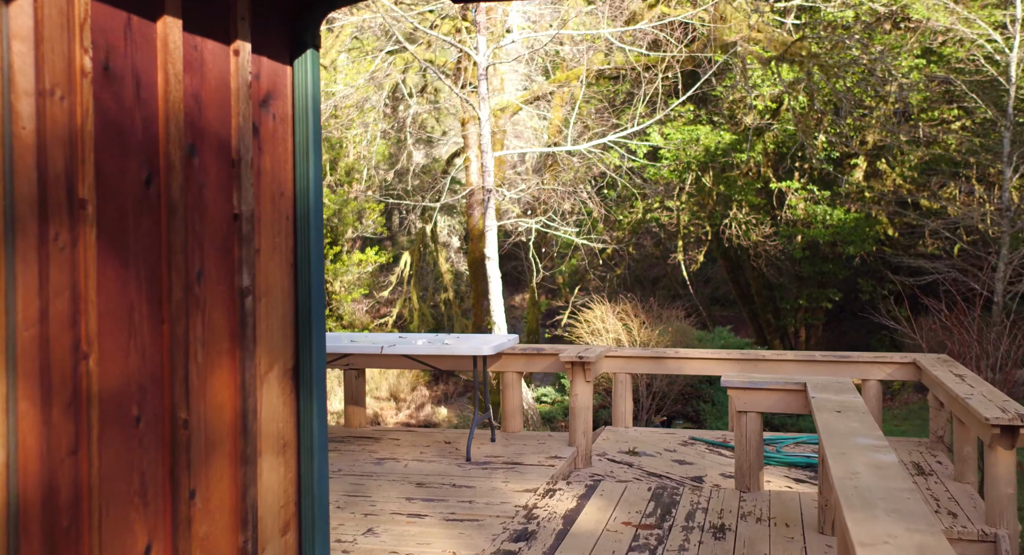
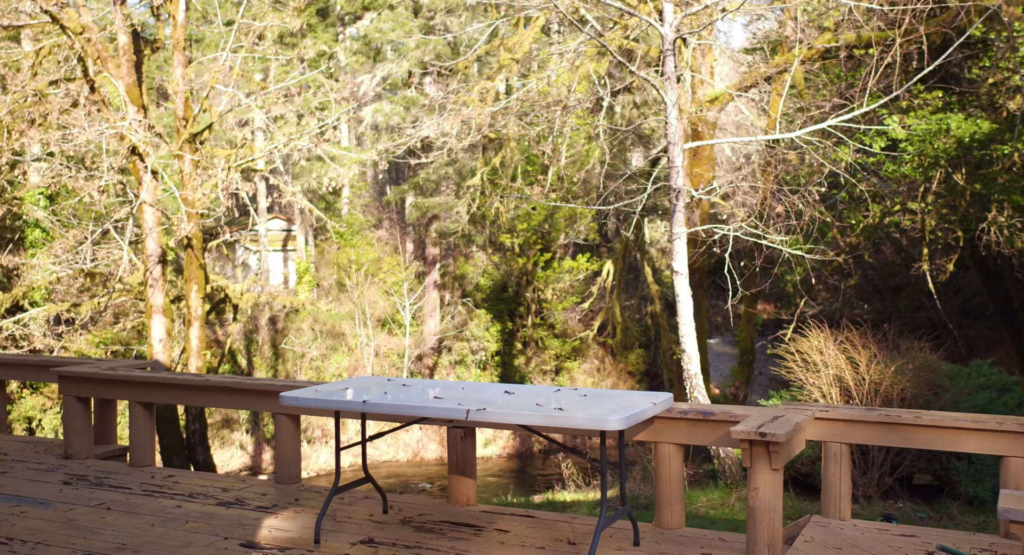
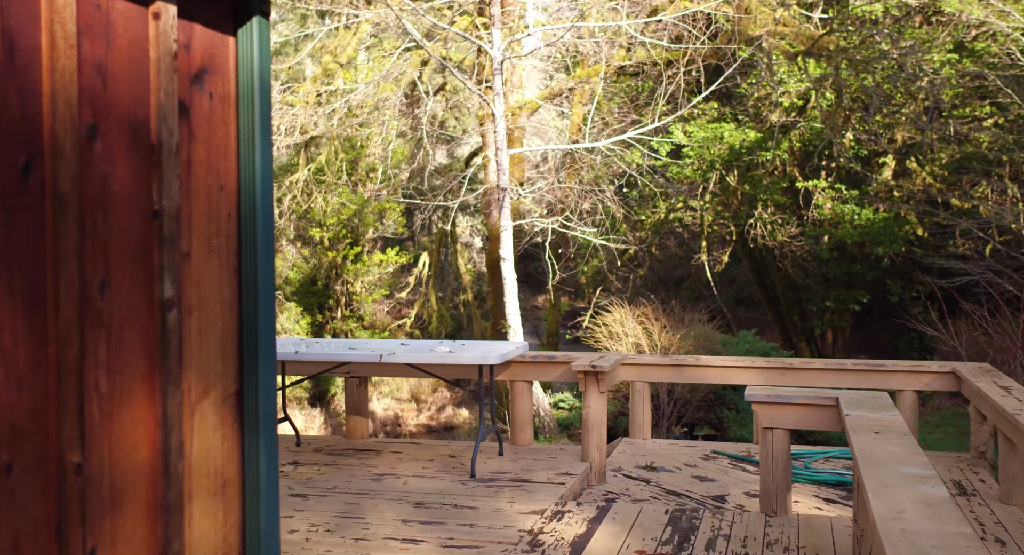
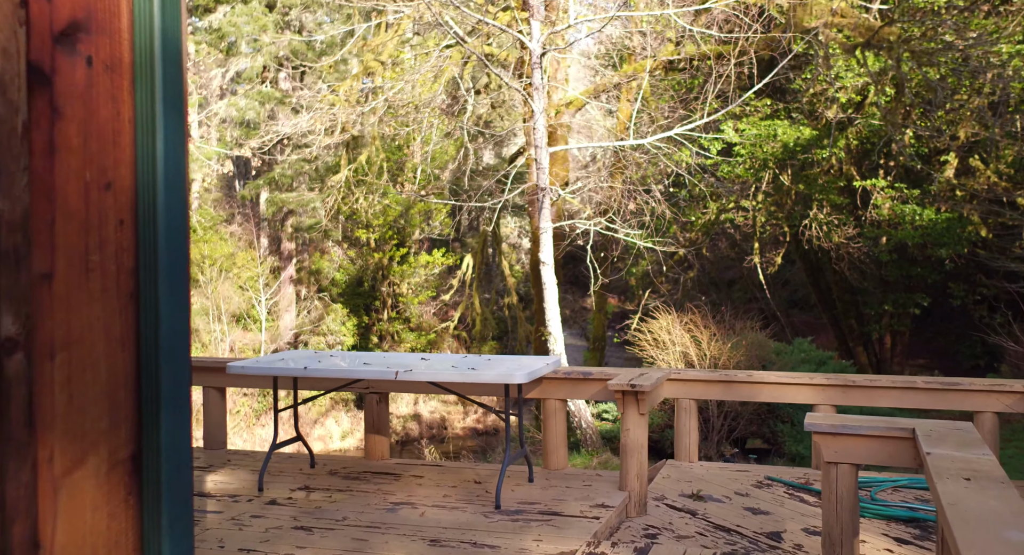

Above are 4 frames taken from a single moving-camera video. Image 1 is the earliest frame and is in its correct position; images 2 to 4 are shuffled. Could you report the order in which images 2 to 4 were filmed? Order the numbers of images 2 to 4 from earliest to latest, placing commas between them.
3, 4, 2
